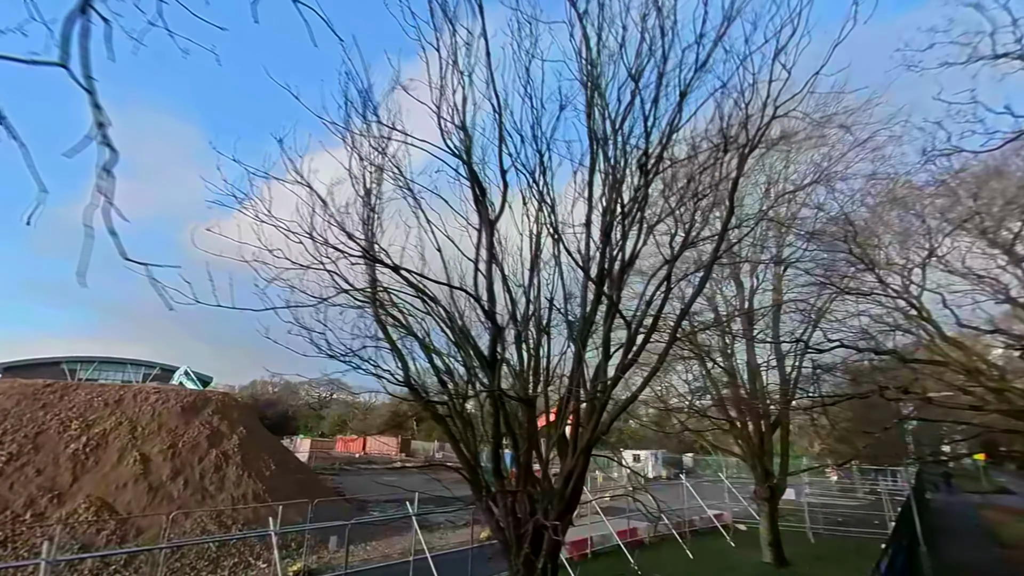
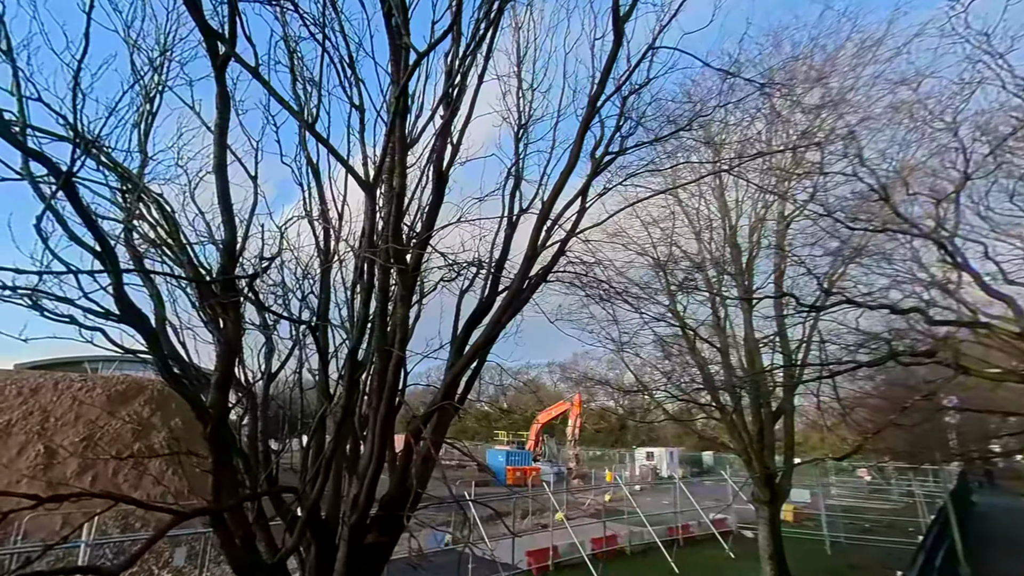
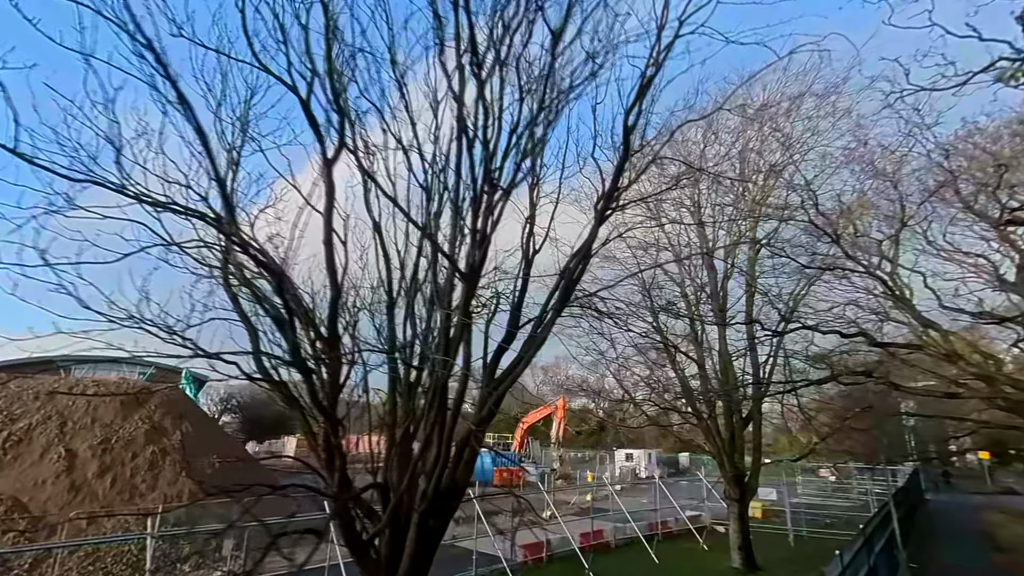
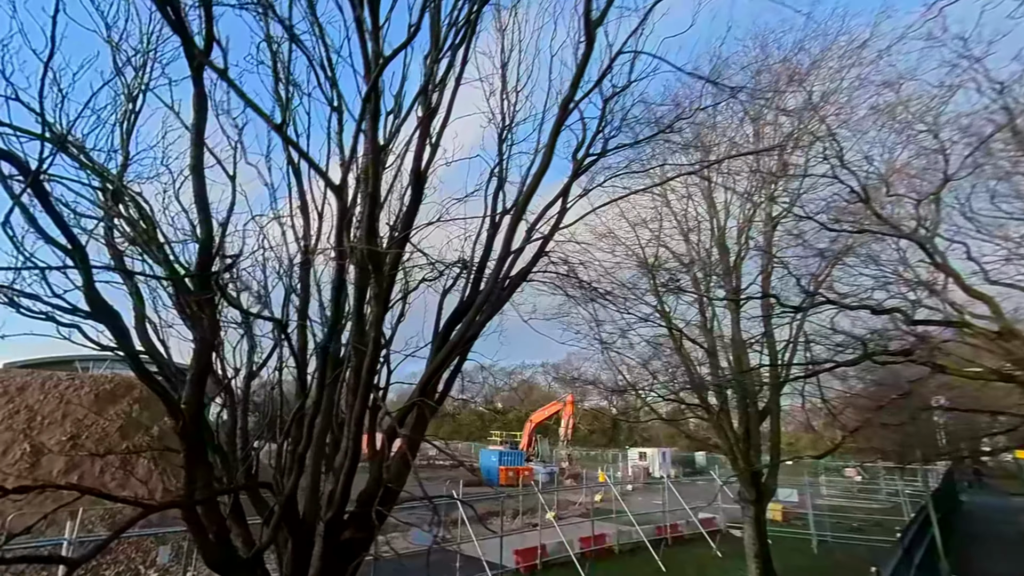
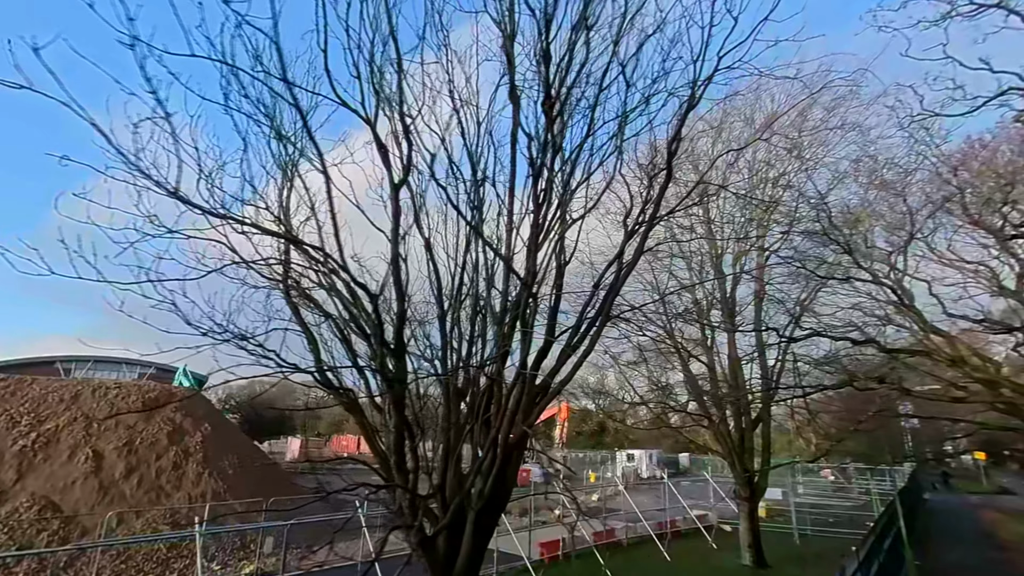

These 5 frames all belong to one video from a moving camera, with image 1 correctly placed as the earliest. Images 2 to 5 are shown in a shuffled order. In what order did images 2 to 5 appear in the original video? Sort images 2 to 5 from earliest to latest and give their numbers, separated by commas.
5, 3, 4, 2
